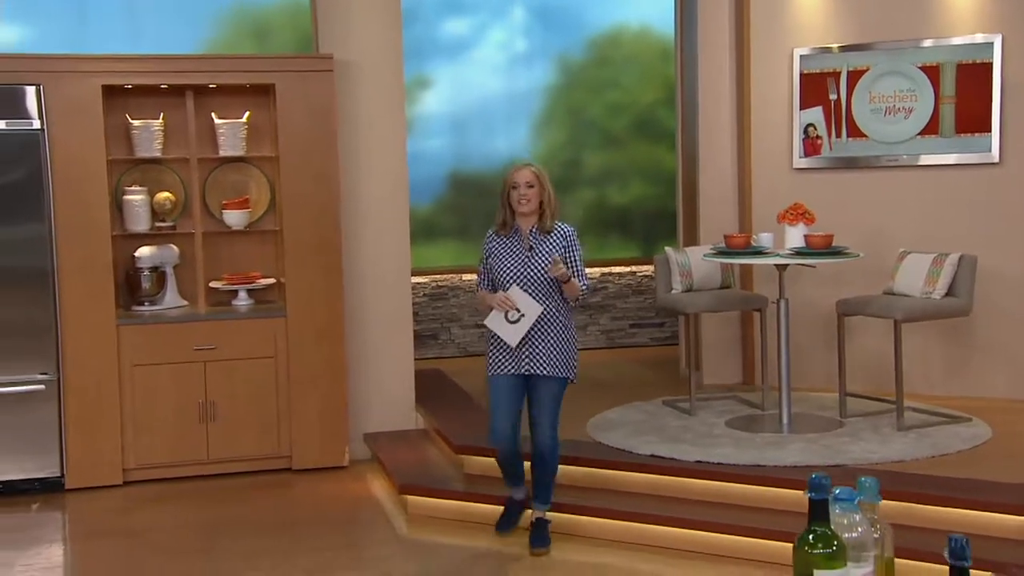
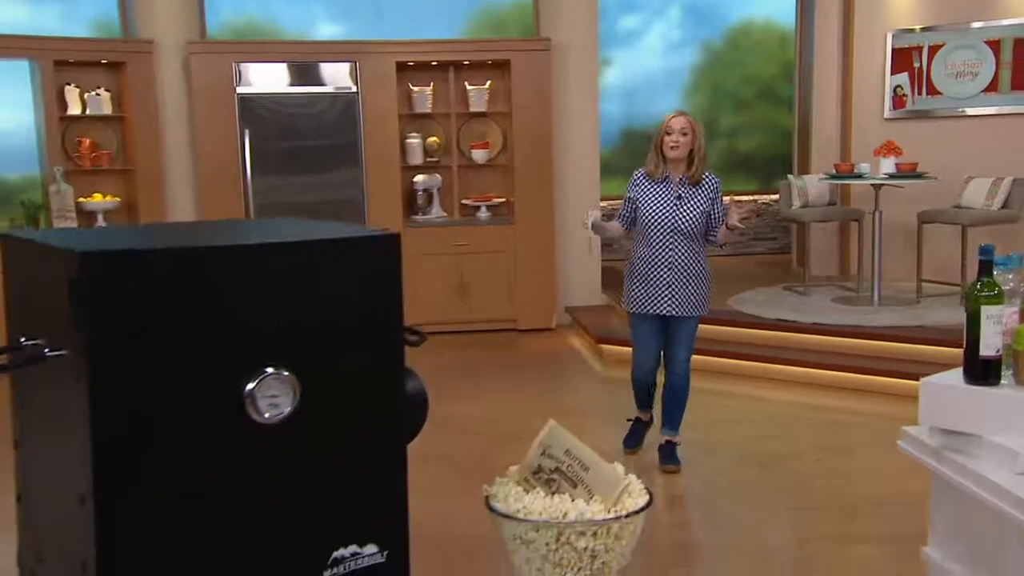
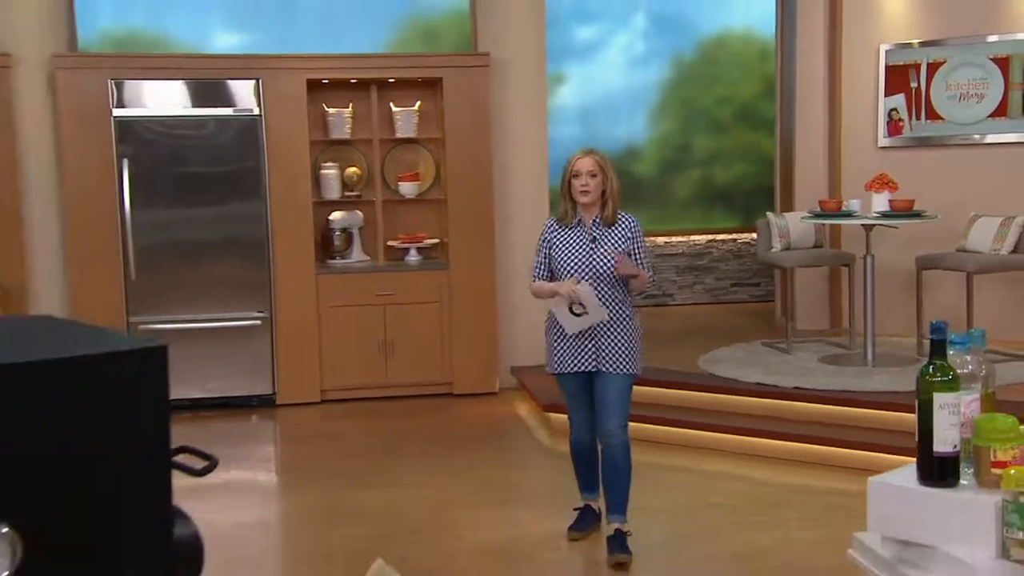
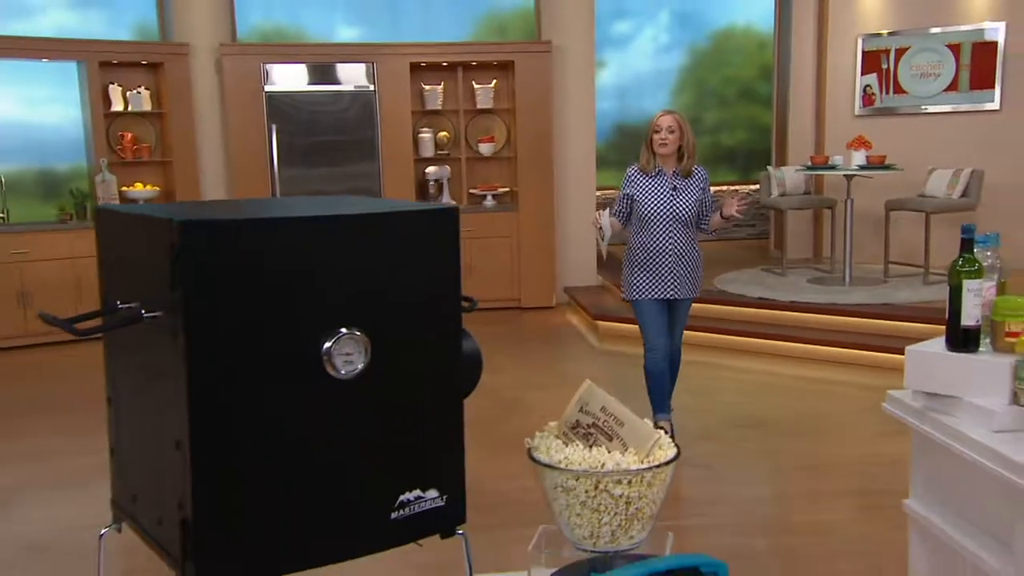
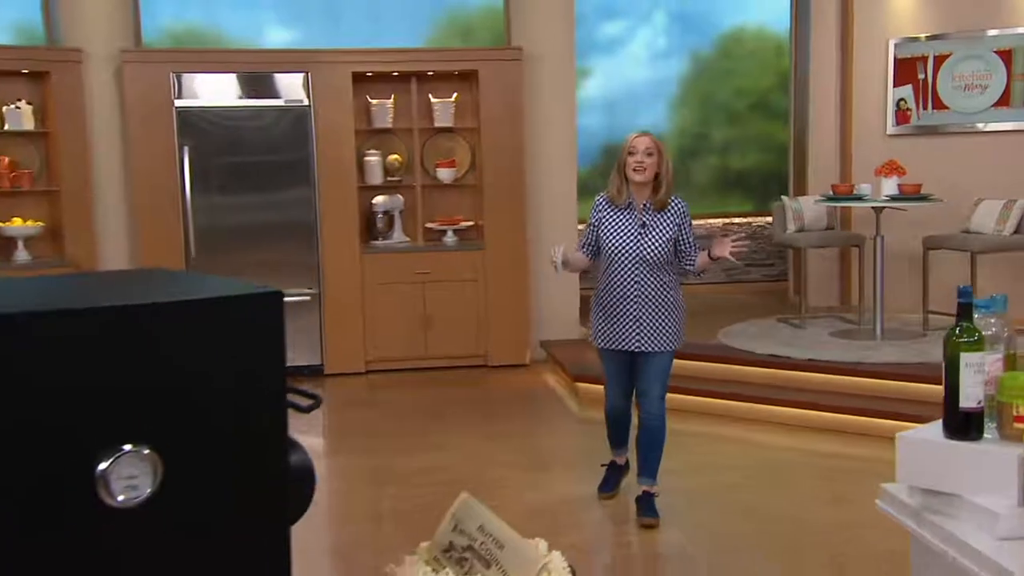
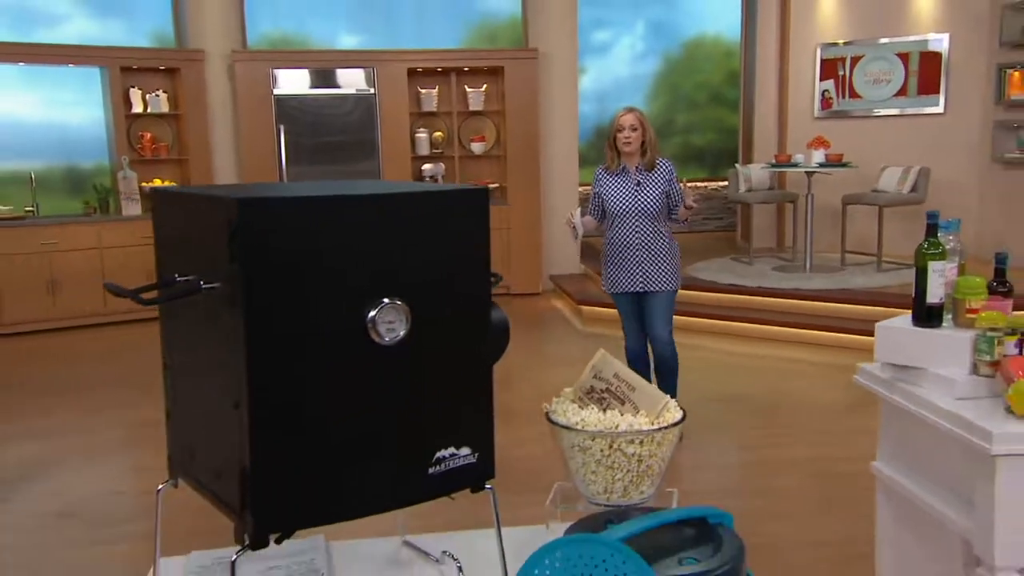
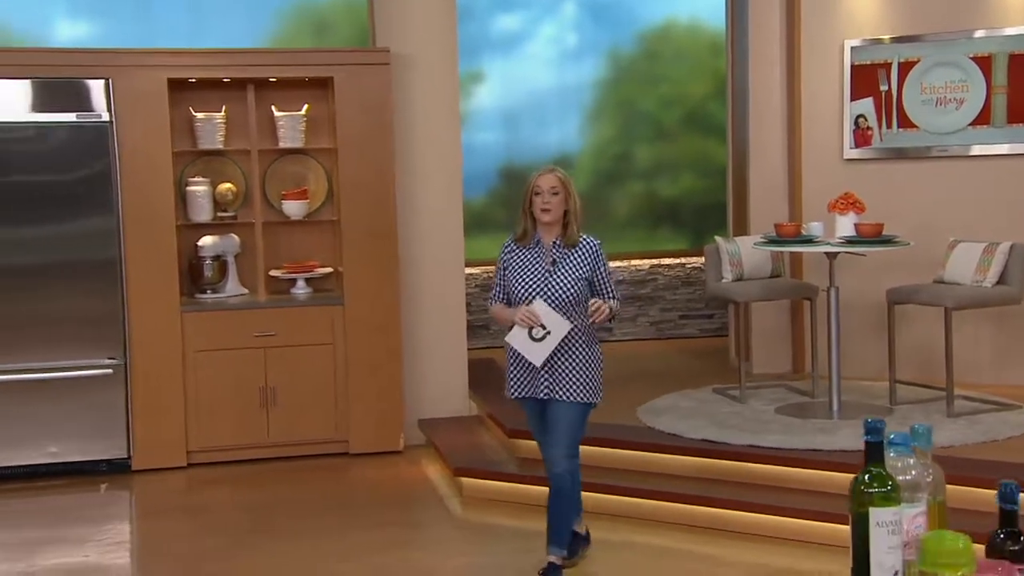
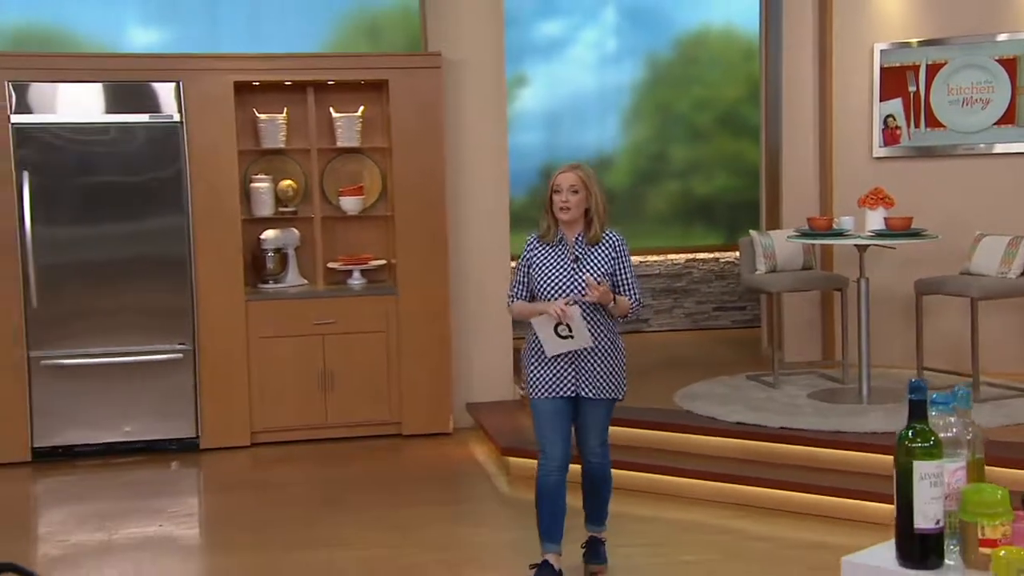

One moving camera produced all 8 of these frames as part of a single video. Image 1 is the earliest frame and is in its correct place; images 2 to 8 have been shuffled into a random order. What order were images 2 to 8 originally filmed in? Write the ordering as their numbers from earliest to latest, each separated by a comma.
7, 8, 3, 5, 2, 4, 6
